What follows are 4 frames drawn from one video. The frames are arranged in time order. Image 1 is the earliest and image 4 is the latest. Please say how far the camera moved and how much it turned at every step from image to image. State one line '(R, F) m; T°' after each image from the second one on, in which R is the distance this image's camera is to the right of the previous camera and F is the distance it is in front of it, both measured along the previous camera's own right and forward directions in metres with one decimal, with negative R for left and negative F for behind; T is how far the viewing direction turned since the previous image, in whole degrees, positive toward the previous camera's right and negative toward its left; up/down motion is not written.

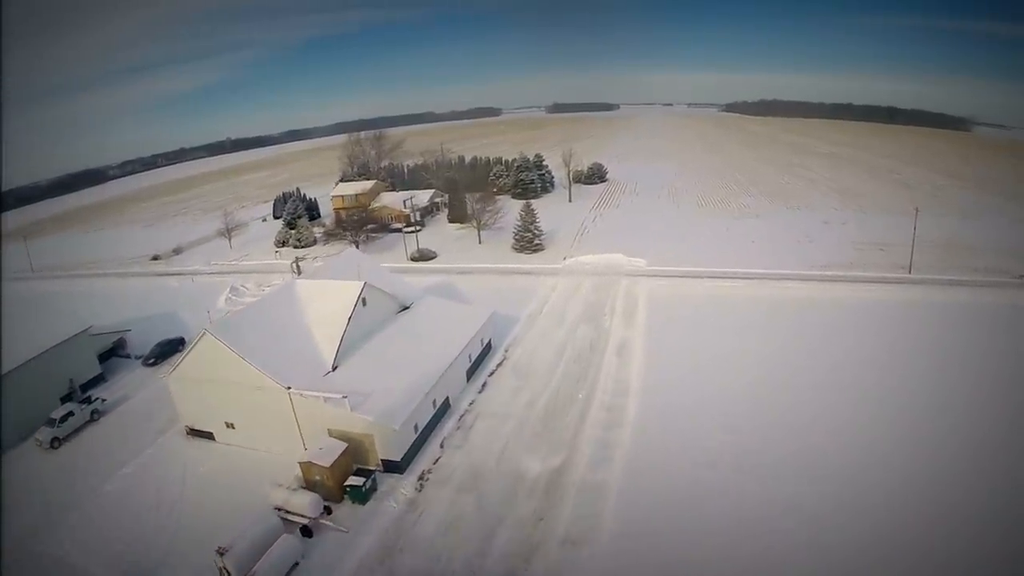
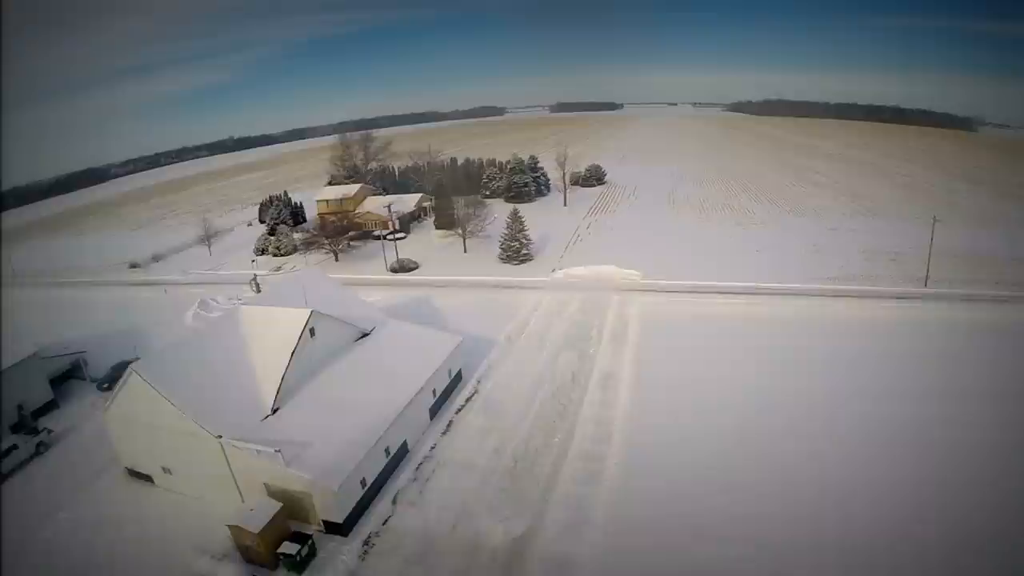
(+0.4, +0.9) m; 0°
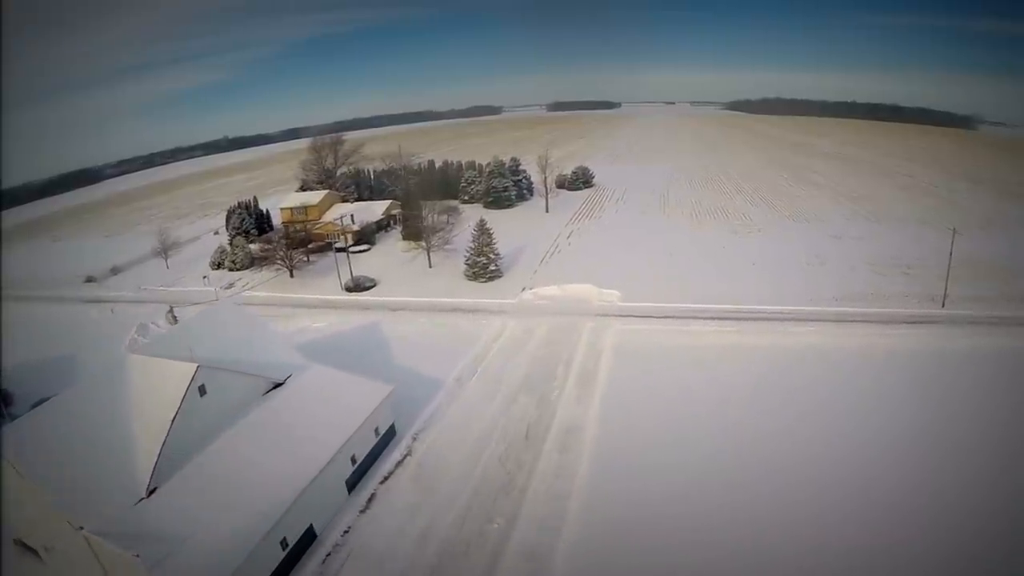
(+0.6, +1.1) m; 0°
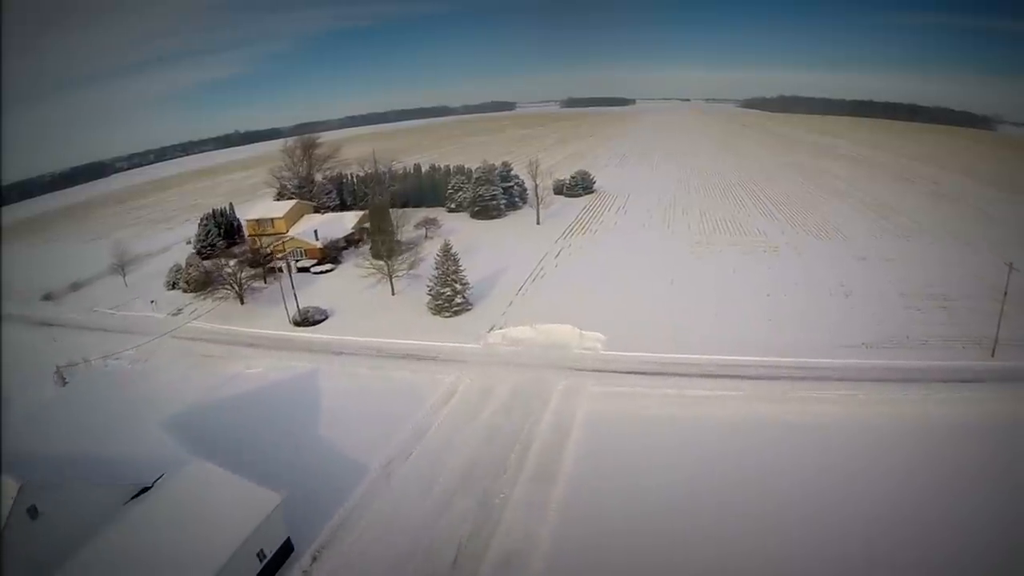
(+0.6, +1.3) m; -1°
